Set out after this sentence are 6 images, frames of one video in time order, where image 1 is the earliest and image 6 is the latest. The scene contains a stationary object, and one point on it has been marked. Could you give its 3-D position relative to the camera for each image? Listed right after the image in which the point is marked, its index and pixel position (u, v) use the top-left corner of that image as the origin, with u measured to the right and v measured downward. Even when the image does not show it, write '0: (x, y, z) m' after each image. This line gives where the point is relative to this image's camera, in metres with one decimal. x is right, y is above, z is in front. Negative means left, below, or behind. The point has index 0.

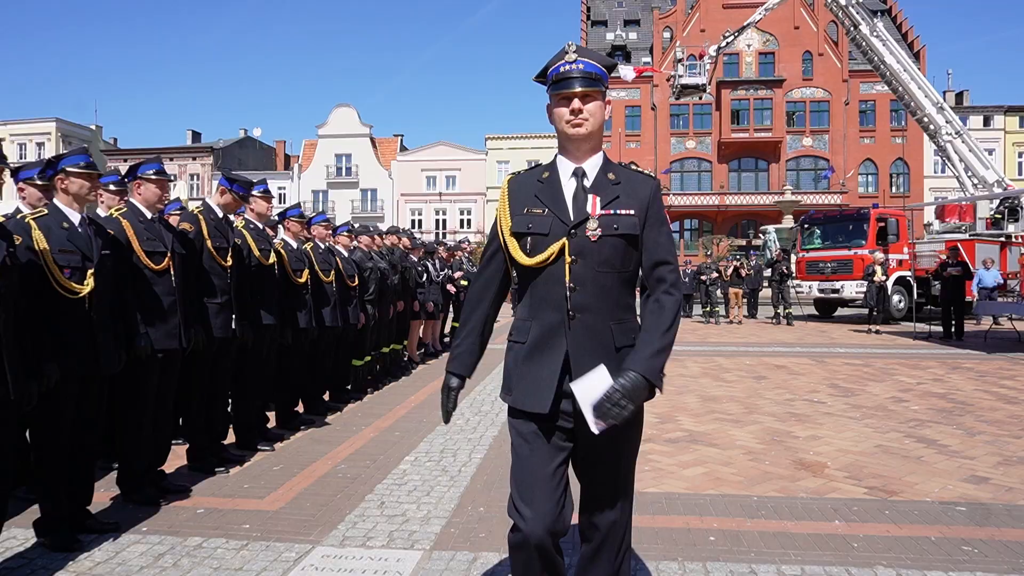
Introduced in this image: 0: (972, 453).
0: (+4.2, -1.5, +6.6) m
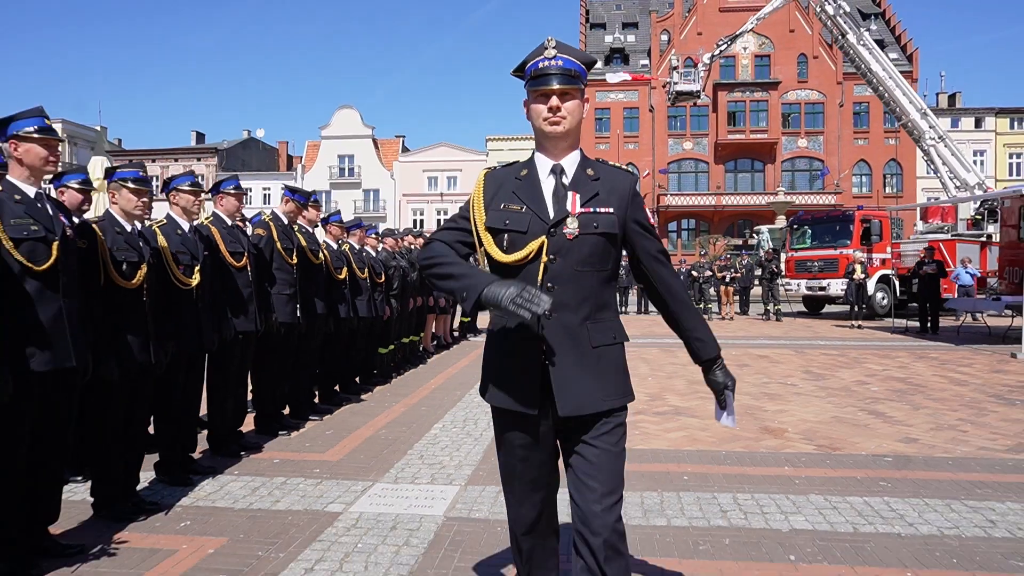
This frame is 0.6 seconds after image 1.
0: (+4.3, -1.4, +7.8) m
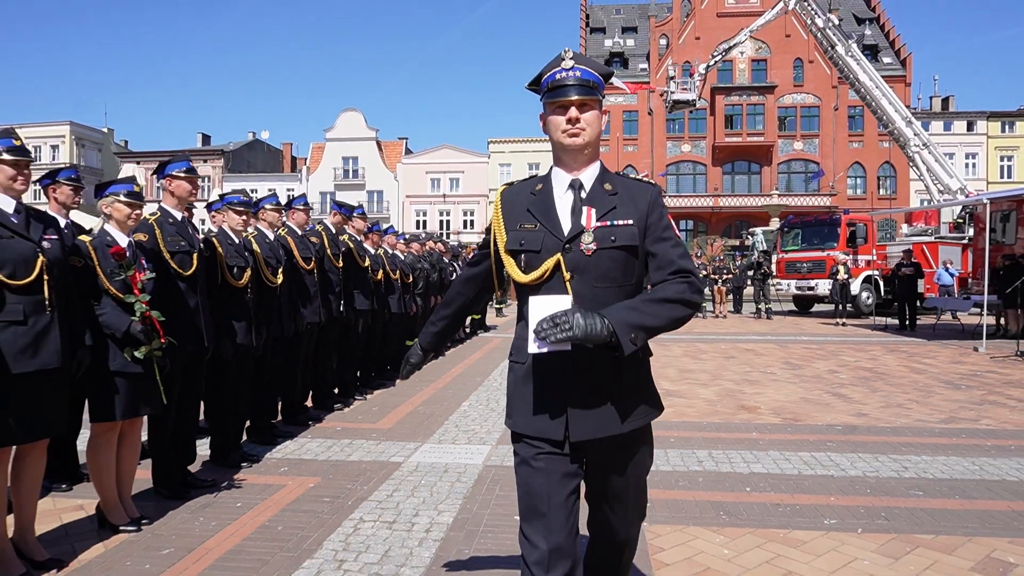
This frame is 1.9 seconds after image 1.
0: (+4.5, -1.4, +9.1) m
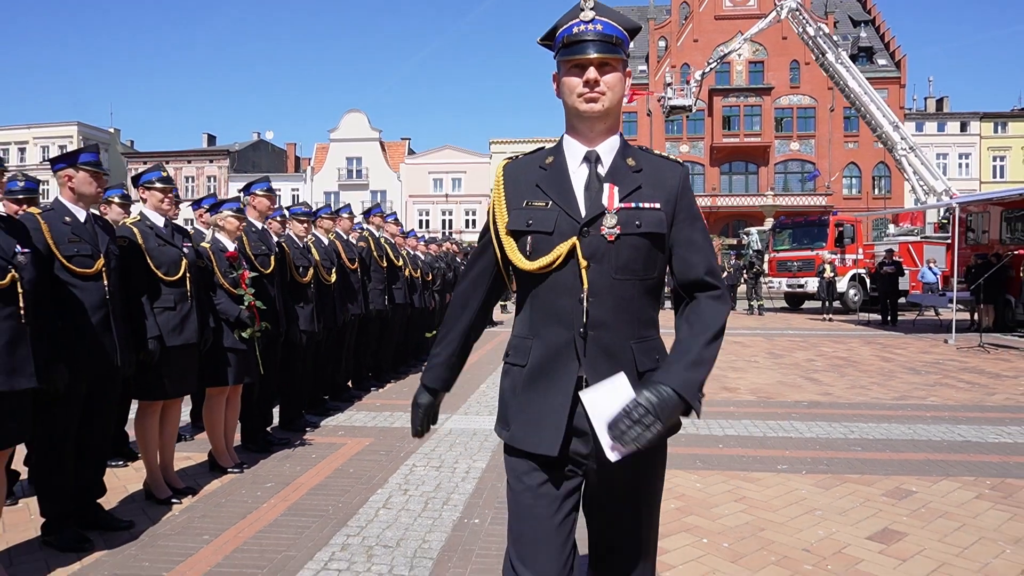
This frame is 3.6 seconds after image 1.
0: (+4.7, -1.4, +10.4) m
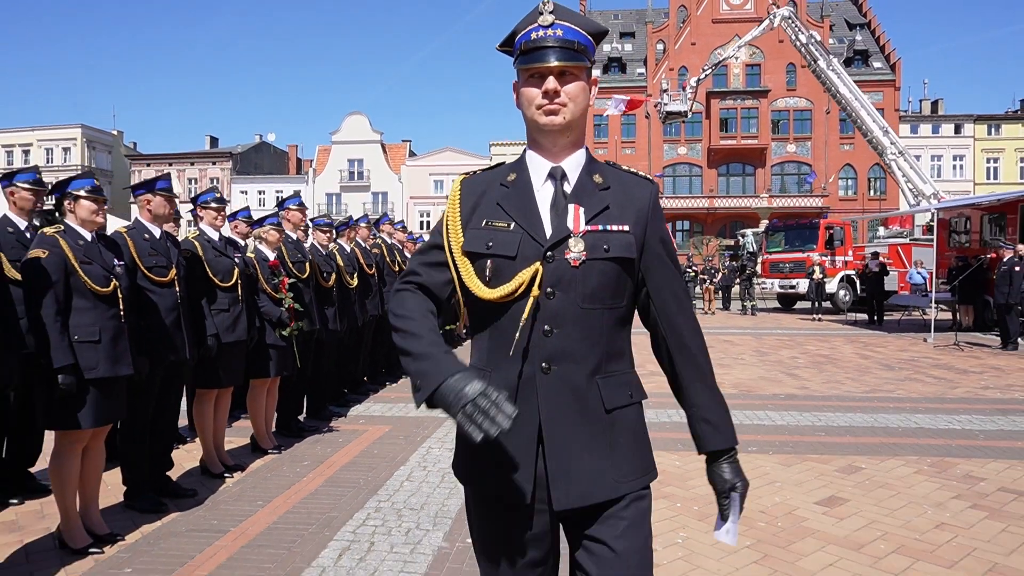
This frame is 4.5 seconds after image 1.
0: (+4.7, -1.4, +11.2) m
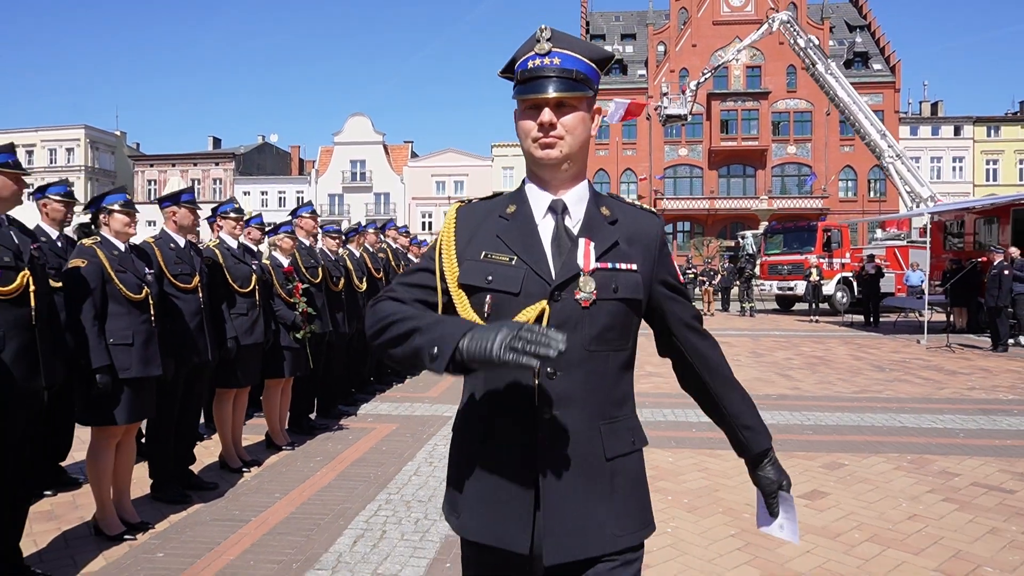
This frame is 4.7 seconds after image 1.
0: (+4.7, -1.5, +11.6) m
